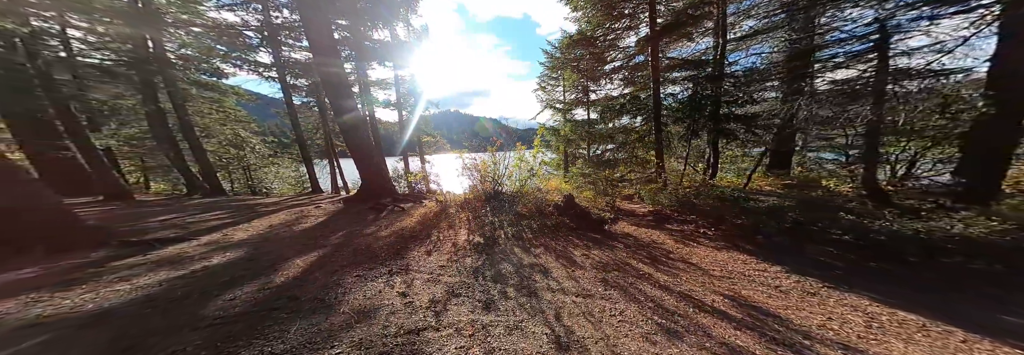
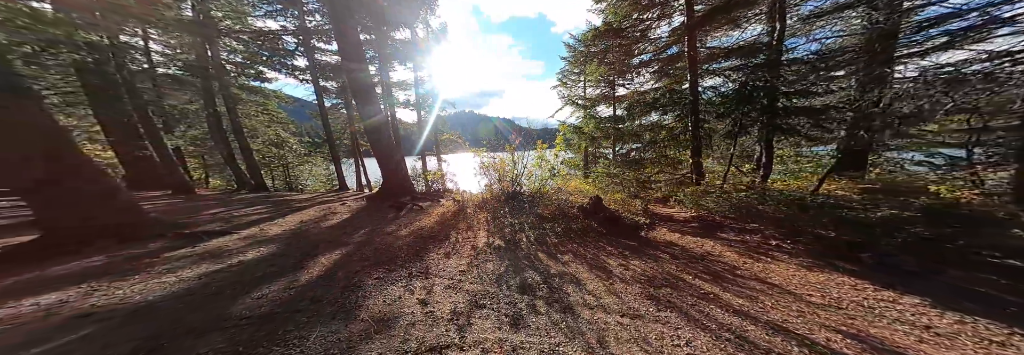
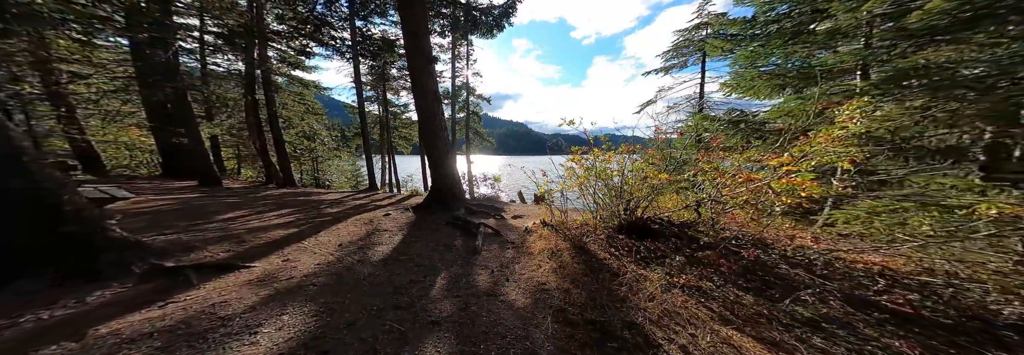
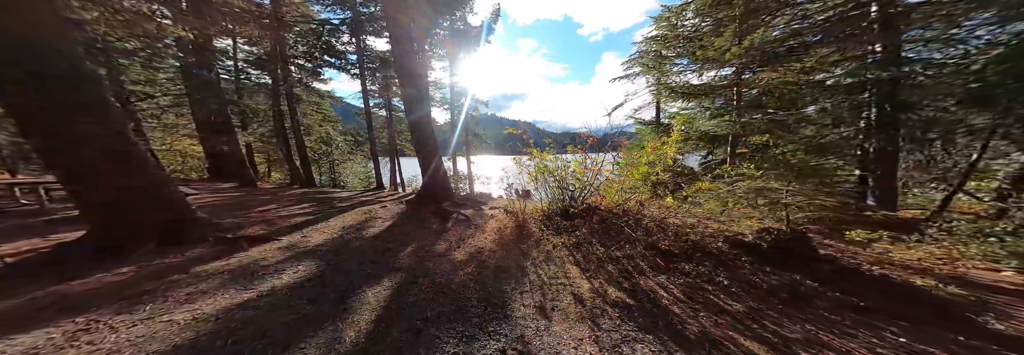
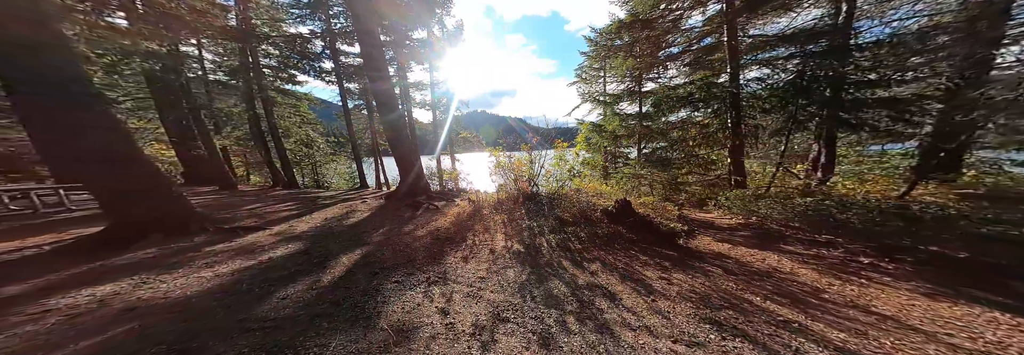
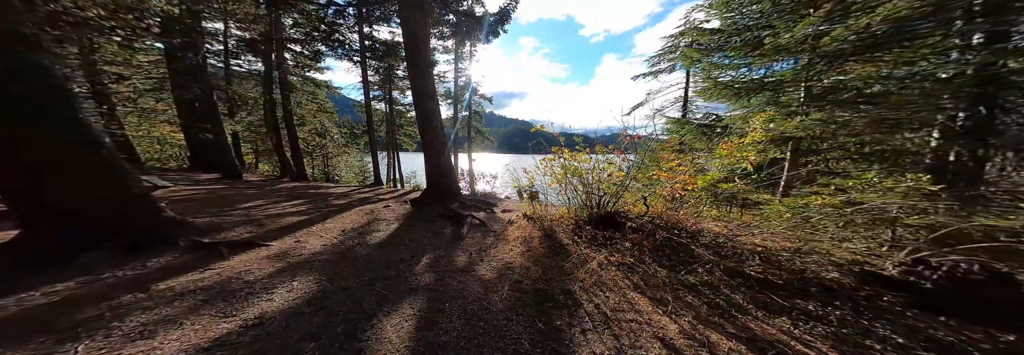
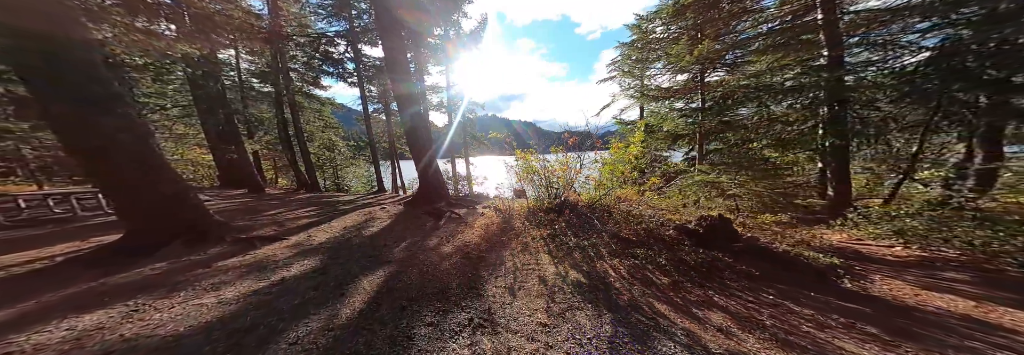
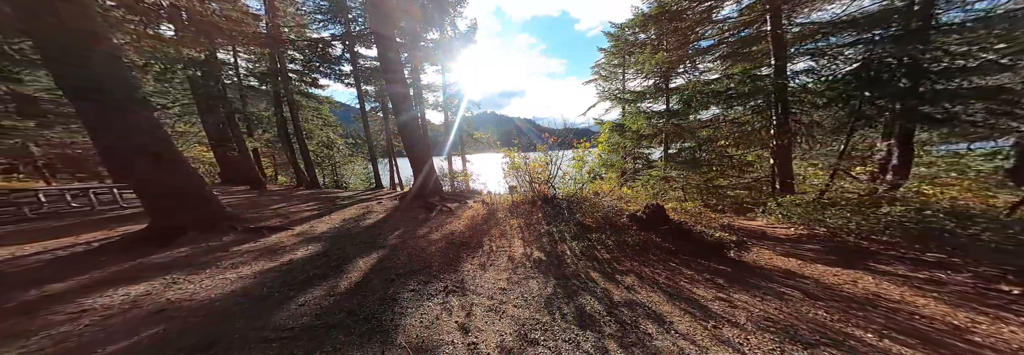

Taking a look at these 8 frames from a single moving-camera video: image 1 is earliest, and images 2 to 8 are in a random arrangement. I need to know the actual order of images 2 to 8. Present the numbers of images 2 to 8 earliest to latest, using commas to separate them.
2, 5, 8, 7, 4, 6, 3
